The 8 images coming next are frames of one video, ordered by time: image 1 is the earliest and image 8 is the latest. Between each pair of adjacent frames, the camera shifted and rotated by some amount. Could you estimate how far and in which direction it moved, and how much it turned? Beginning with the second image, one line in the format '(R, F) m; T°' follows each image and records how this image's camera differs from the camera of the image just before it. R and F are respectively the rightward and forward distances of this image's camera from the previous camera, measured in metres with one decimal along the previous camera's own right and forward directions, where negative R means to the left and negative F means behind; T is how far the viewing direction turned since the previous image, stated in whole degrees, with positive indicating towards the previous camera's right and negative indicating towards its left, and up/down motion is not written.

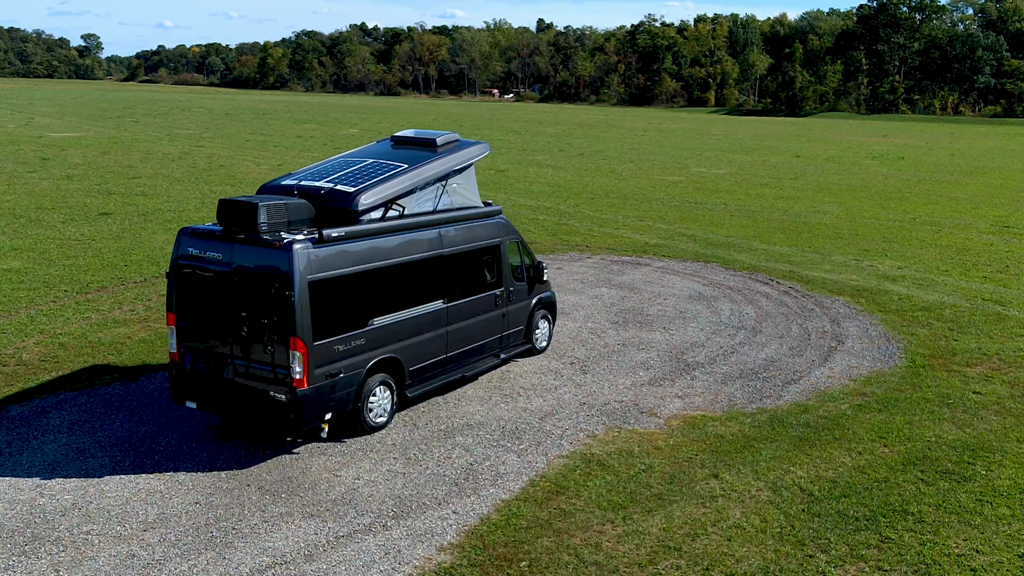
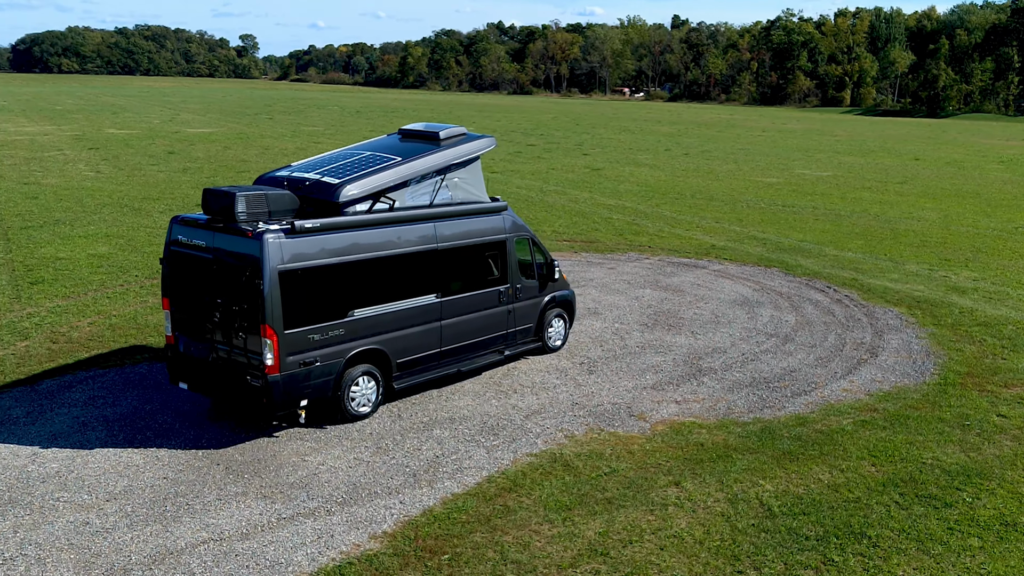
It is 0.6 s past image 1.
(+1.8, +0.2) m; -9°
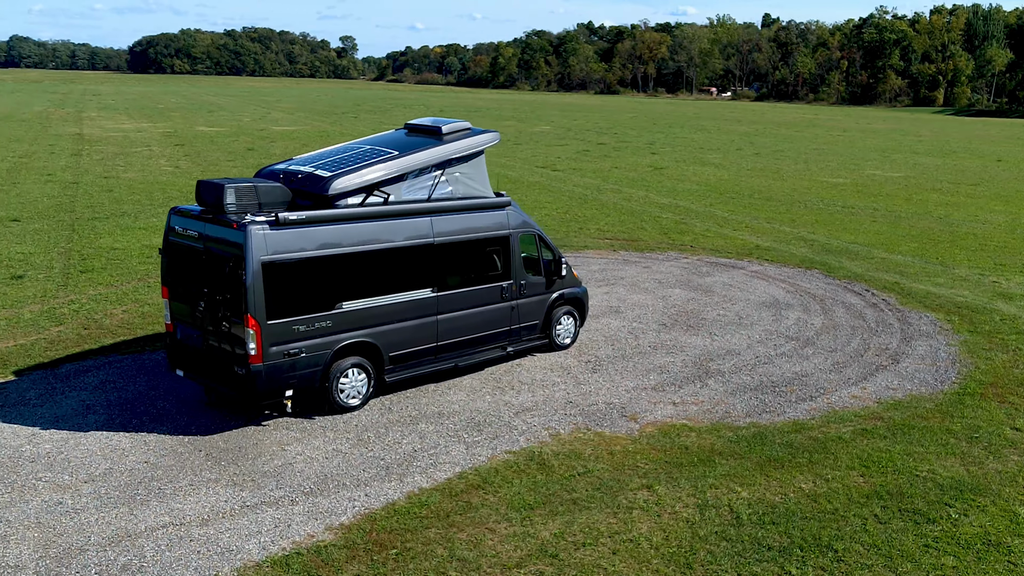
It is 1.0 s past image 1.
(+1.1, +0.2) m; -6°
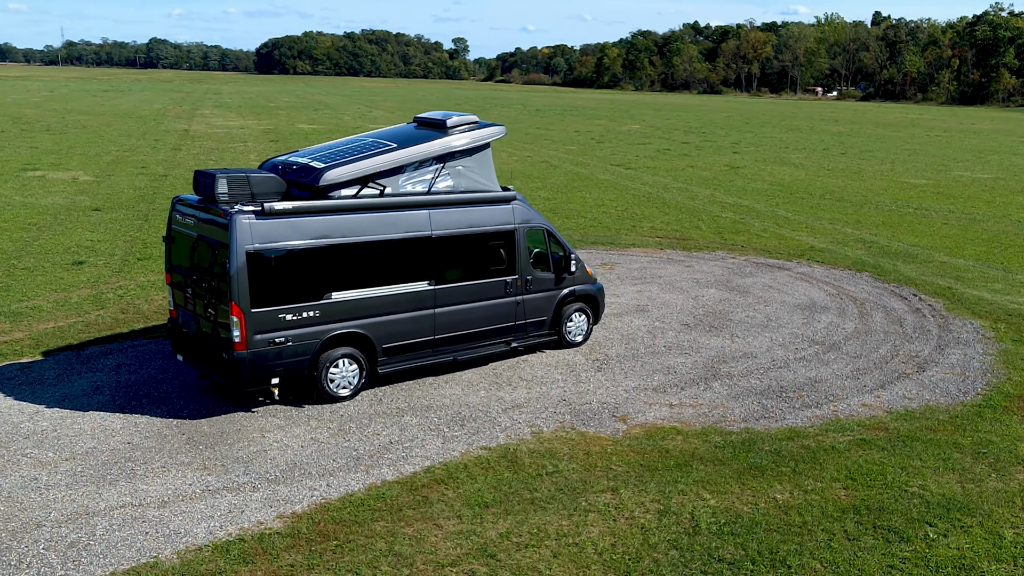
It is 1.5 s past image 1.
(+1.3, +0.3) m; -6°
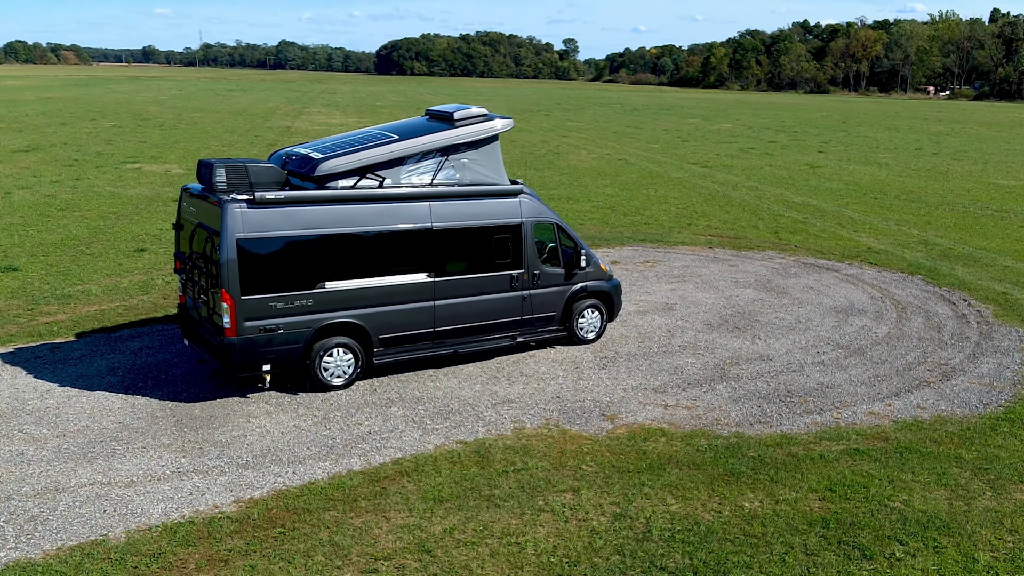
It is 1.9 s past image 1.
(+1.2, +0.3) m; -6°
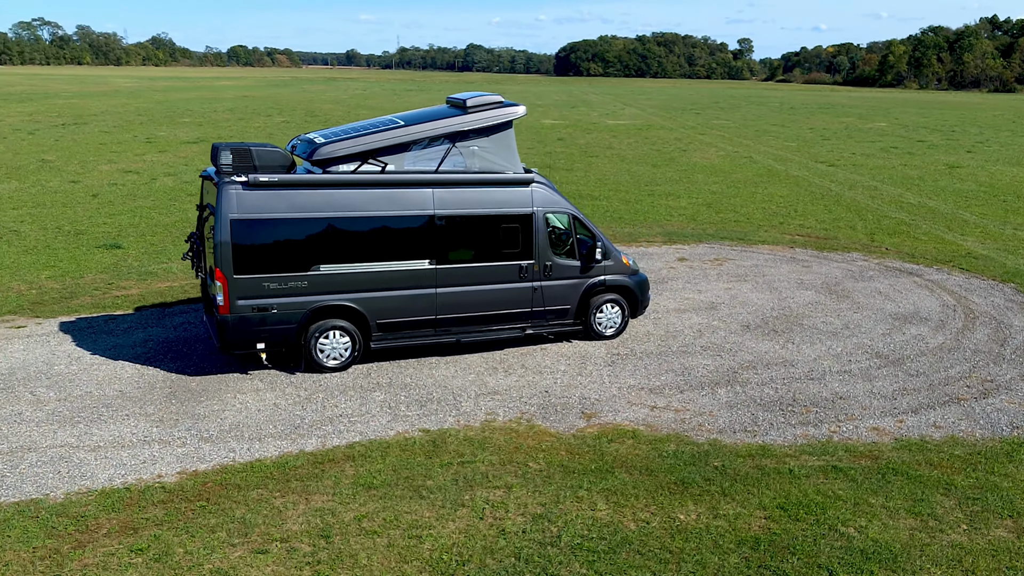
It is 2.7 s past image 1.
(+1.8, +0.6) m; -10°
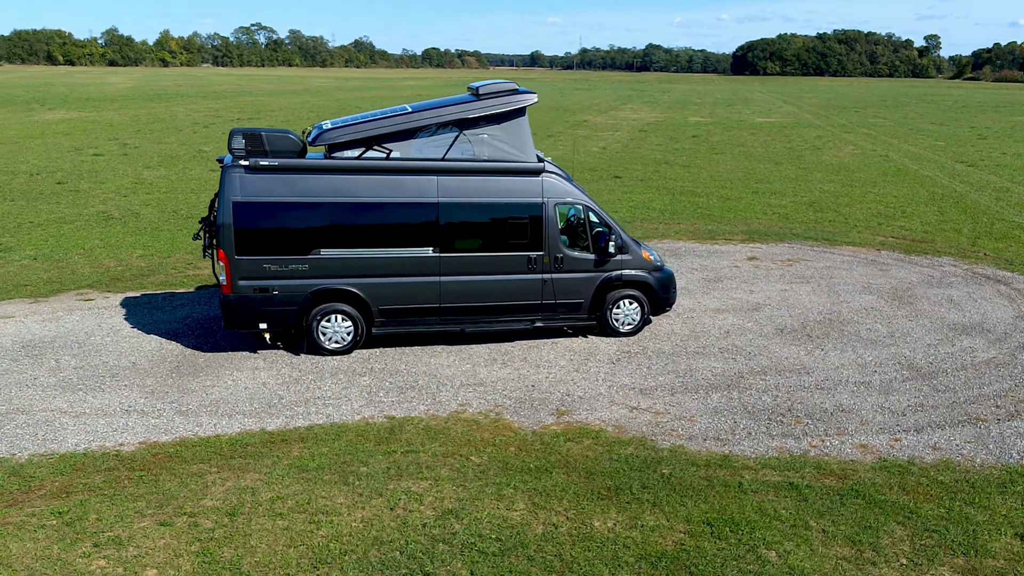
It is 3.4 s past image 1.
(+1.8, +0.5) m; -10°
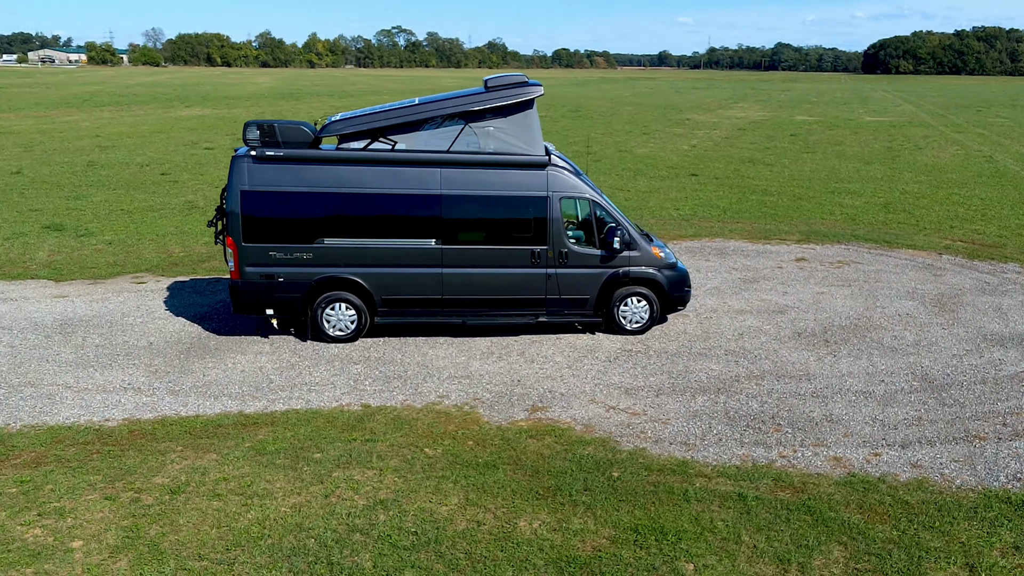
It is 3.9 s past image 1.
(+1.2, +0.2) m; -7°
